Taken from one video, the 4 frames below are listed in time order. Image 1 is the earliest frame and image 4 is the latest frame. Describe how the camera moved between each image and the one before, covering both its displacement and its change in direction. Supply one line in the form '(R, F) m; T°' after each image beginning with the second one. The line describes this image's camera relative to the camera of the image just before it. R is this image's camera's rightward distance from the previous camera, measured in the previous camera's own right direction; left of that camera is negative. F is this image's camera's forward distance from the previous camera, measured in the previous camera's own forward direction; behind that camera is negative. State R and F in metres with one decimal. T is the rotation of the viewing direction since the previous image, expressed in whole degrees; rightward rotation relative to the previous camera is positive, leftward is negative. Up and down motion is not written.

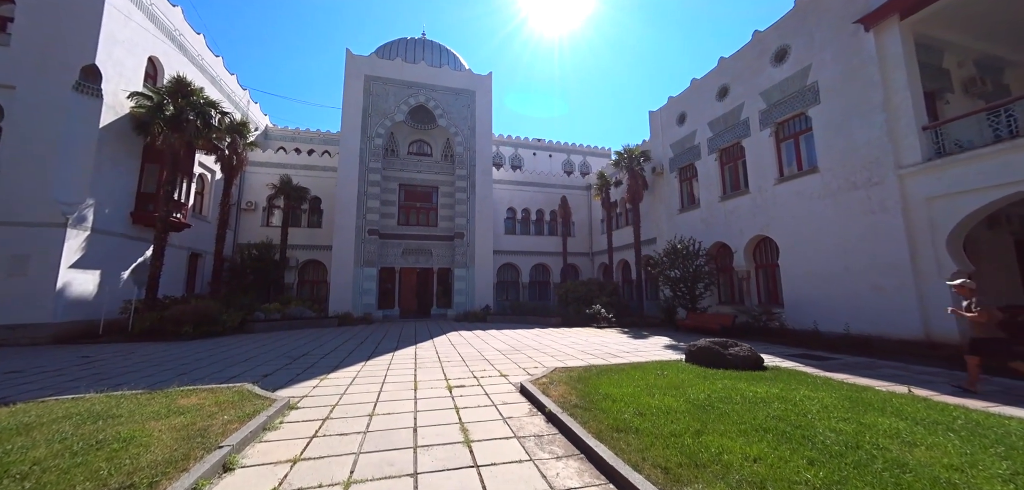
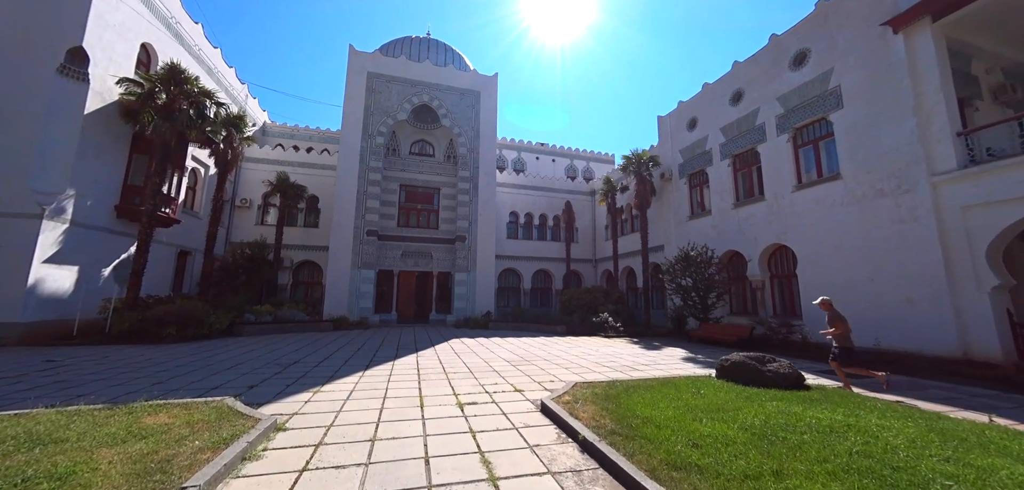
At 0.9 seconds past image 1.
(-0.3, +0.5) m; +1°
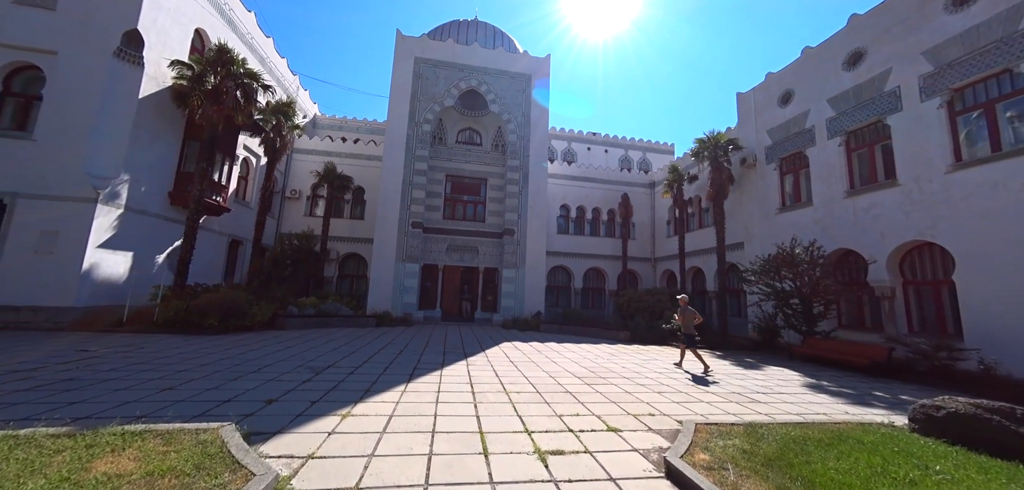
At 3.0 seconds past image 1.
(-0.5, +1.3) m; -6°
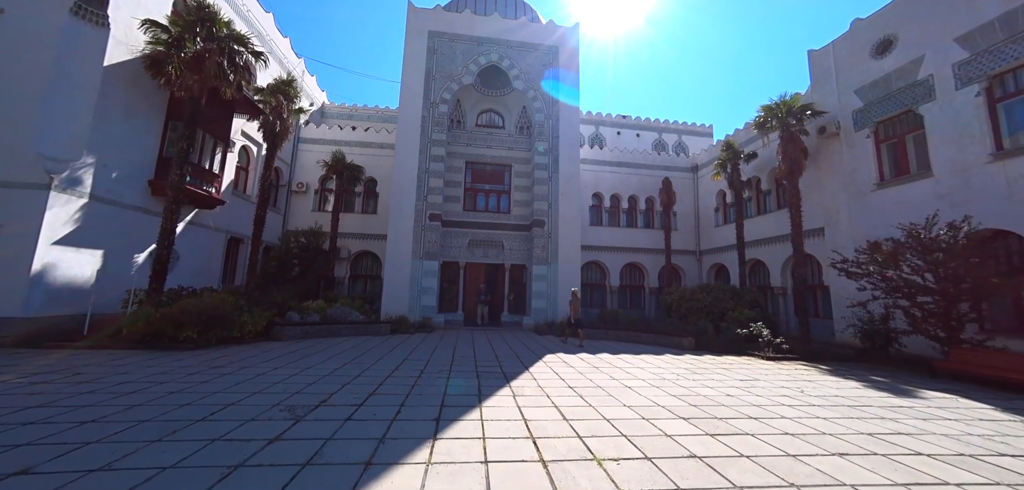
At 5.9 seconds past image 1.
(-0.6, +1.9) m; -2°
